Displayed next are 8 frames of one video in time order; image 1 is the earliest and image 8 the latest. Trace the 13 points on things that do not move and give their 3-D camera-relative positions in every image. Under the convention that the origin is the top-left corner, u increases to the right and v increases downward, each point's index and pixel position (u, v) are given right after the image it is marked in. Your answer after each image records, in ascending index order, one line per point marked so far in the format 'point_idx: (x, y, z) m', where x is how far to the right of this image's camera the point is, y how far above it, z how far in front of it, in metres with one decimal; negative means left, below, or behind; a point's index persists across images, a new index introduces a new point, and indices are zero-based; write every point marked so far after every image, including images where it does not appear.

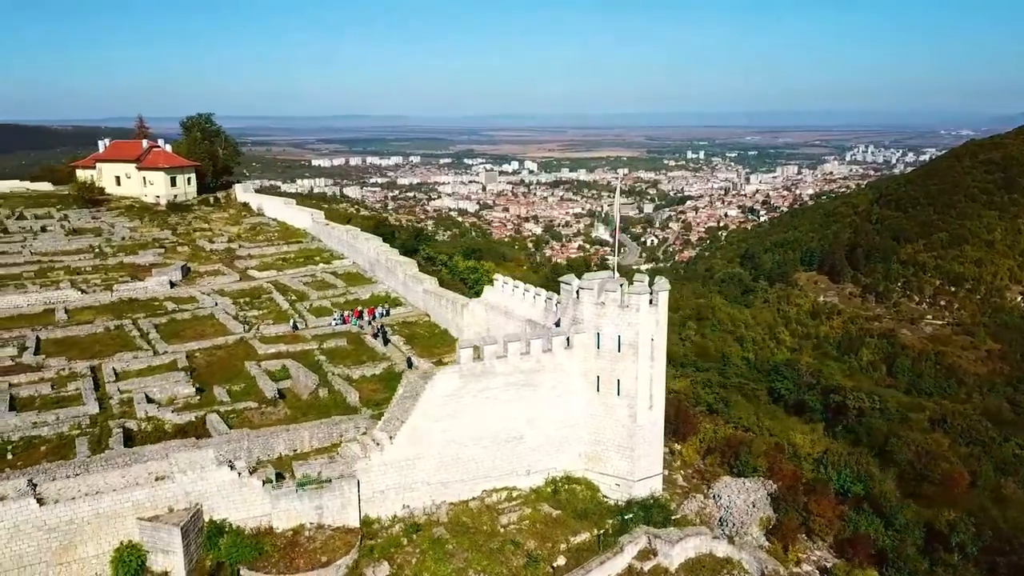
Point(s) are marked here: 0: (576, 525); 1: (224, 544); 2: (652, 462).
0: (+1.3, -4.7, +16.2) m
1: (-4.9, -4.4, +13.9) m
2: (+2.9, -3.6, +17.0) m
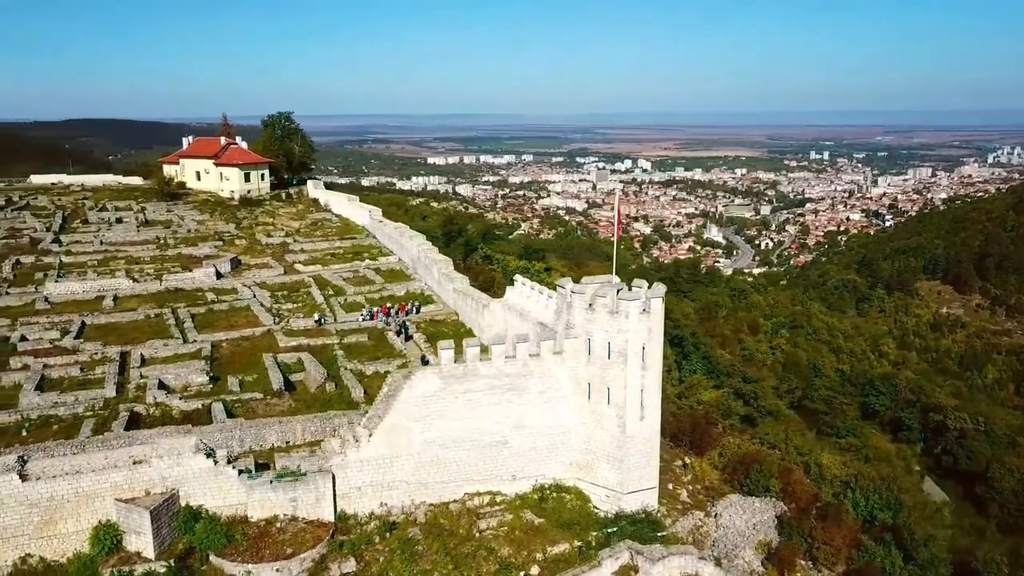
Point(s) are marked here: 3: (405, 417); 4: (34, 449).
0: (+0.9, -4.8, +15.8) m
1: (-5.5, -4.3, +14.3) m
2: (+2.7, -3.8, +16.4) m
3: (-2.0, -2.5, +15.5) m
4: (-8.8, -3.0, +14.9) m
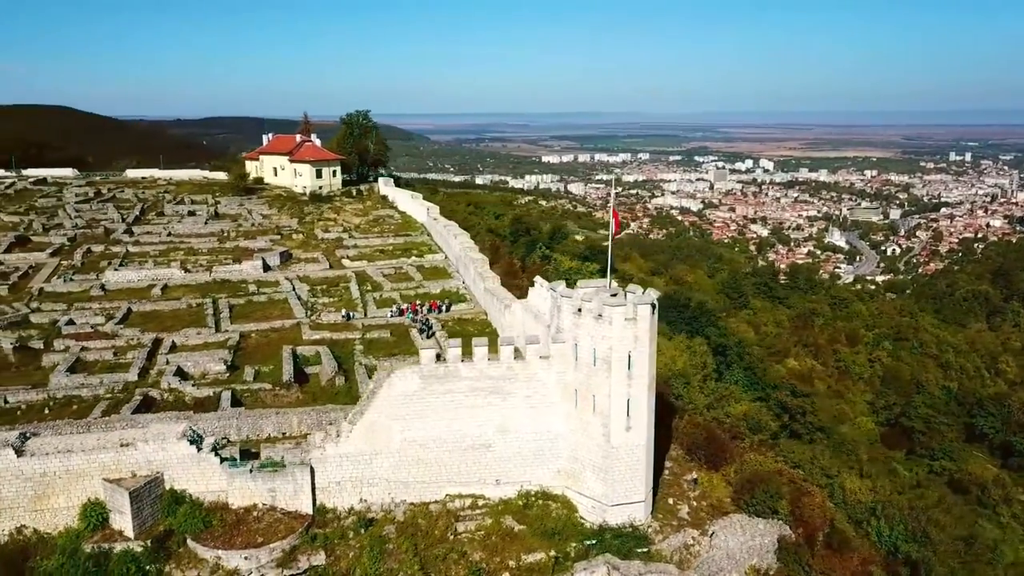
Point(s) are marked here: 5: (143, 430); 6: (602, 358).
0: (+0.4, -4.9, +15.5) m
1: (-6.1, -4.1, +14.9) m
2: (+2.3, -3.9, +15.8) m
3: (-2.4, -2.4, +15.5) m
4: (-9.2, -2.7, +15.9) m
5: (-7.0, -2.7, +15.5) m
6: (+1.7, -1.3, +15.3) m
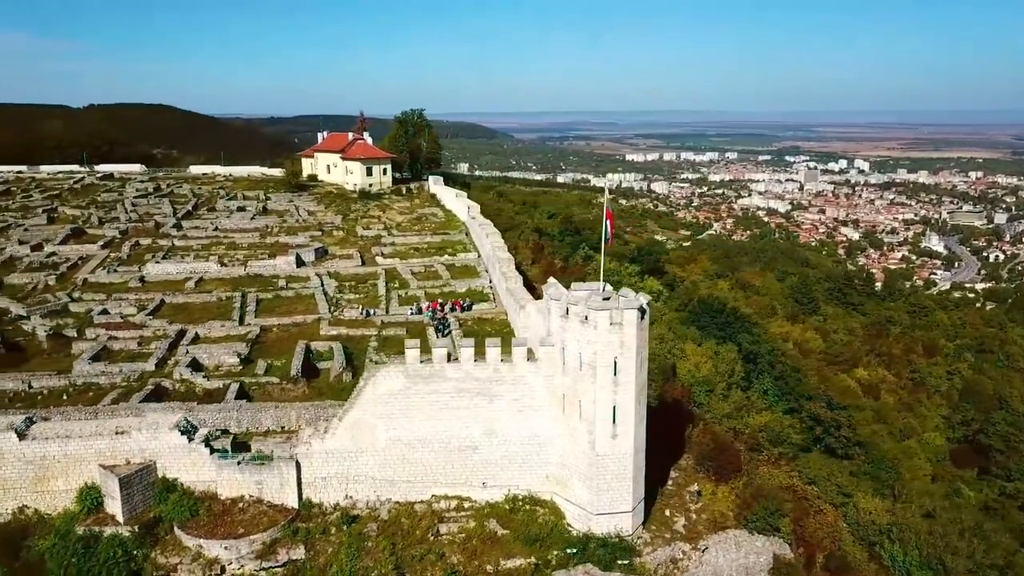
0: (+0.1, -4.9, +15.3) m
1: (-6.5, -4.0, +15.3) m
2: (+2.0, -4.0, +15.4) m
3: (-2.7, -2.4, +15.6) m
4: (-9.4, -2.5, +16.7) m
5: (-7.3, -2.6, +16.0) m
6: (+1.4, -1.4, +15.0) m
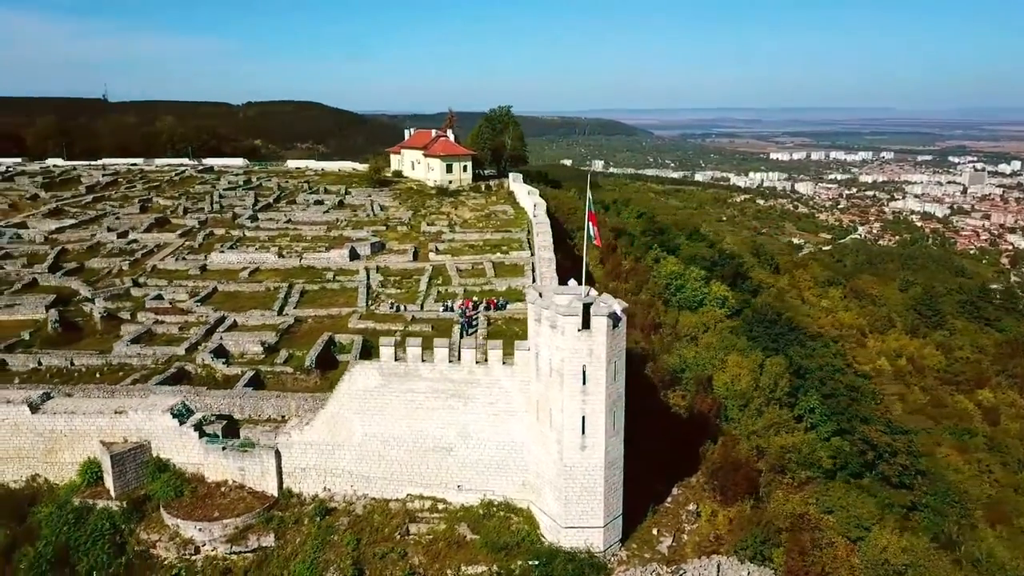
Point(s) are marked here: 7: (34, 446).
0: (-0.6, -4.9, +15.0) m
1: (-7.0, -3.8, +16.1) m
2: (+1.4, -4.1, +14.8) m
3: (-3.2, -2.3, +15.7) m
4: (-9.6, -2.2, +17.9) m
5: (-7.7, -2.3, +16.9) m
6: (+0.8, -1.5, +14.4) m
7: (-9.6, -3.2, +16.4) m
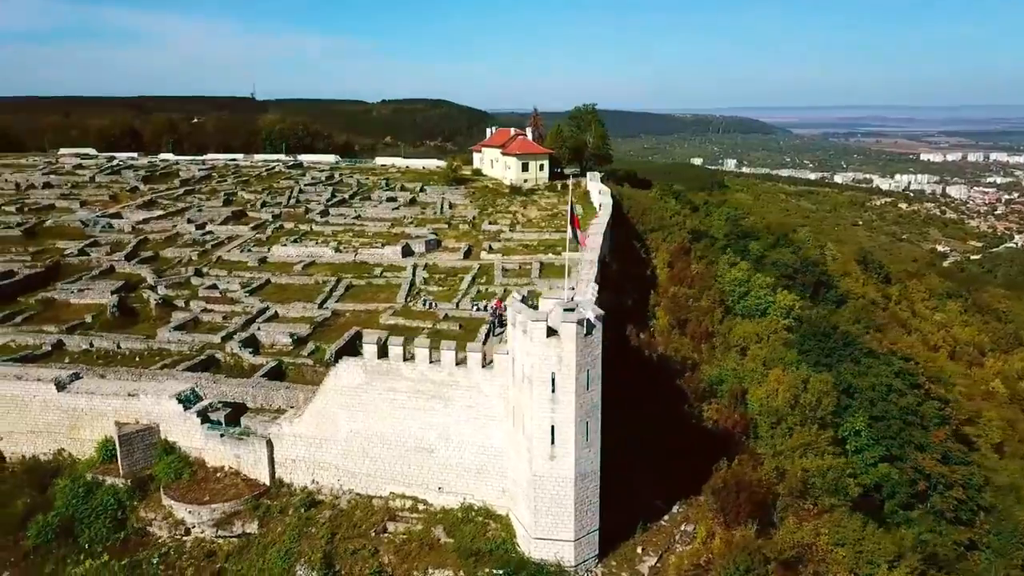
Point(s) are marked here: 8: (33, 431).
0: (-1.2, -4.9, +14.8) m
1: (-7.3, -3.6, +16.9) m
2: (+0.8, -4.2, +14.4) m
3: (-3.5, -2.3, +16.0) m
4: (-9.5, -1.9, +19.1) m
5: (-7.7, -2.1, +17.8) m
6: (+0.2, -1.5, +14.1) m
7: (-9.8, -2.9, +17.6) m
8: (-10.4, -3.1, +17.7) m
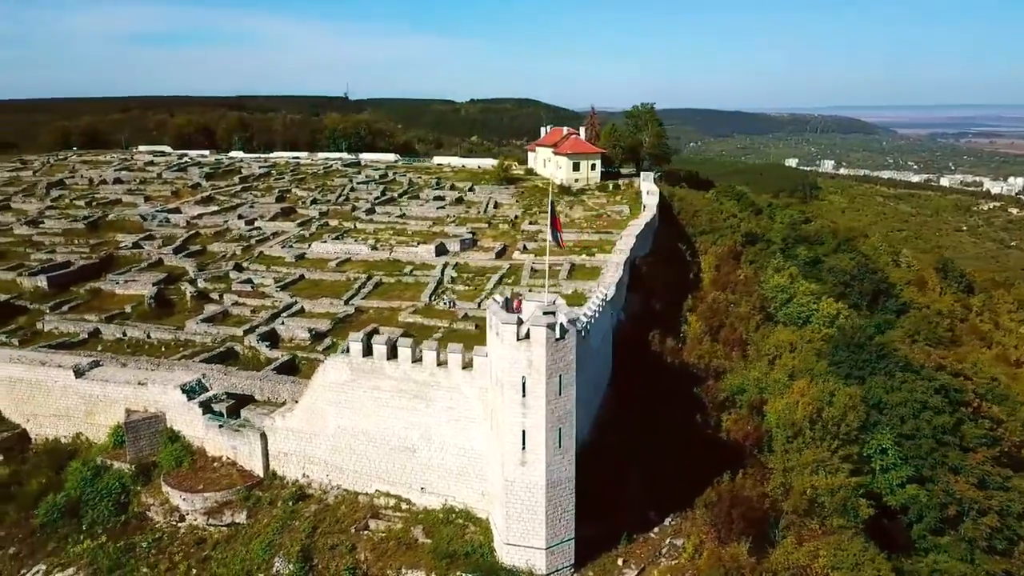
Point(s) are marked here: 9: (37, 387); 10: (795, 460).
0: (-1.6, -5.0, +14.8) m
1: (-7.4, -3.5, +17.5) m
2: (+0.3, -4.2, +14.1) m
3: (-3.8, -2.2, +16.2) m
4: (-9.4, -1.8, +19.9) m
5: (-7.8, -2.0, +18.4) m
6: (-0.2, -1.6, +13.9) m
7: (-9.9, -2.7, +18.5) m
8: (-10.5, -2.9, +18.7) m
9: (-10.9, -2.3, +18.7) m
10: (+6.5, -4.0, +18.7) m
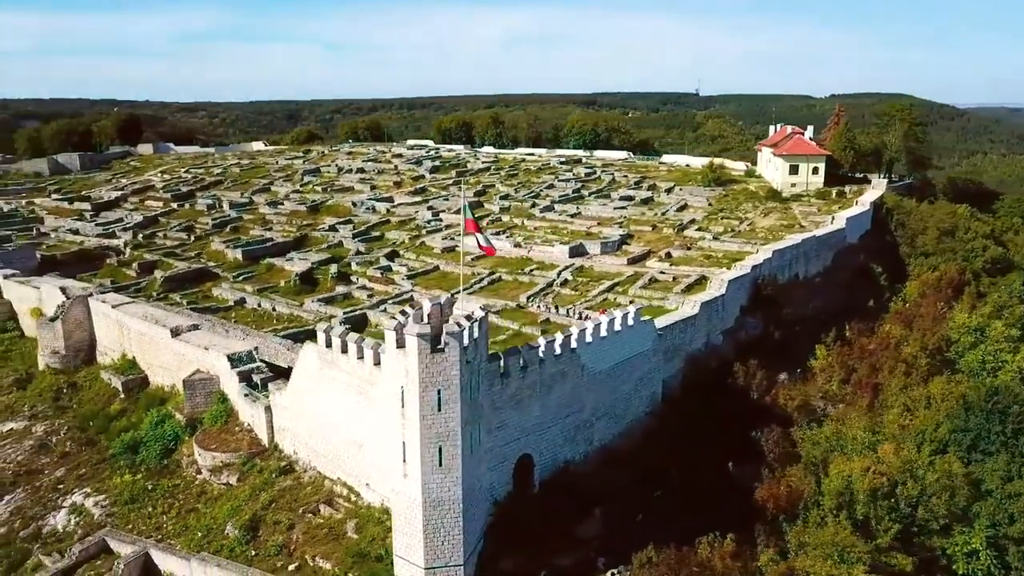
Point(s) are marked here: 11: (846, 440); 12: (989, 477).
0: (-3.2, -4.9, +15.0) m
1: (-7.3, -2.9, +19.8) m
2: (-1.7, -4.3, +13.6) m
3: (-4.4, -2.0, +17.1) m
4: (-8.0, -1.1, +22.8) m
5: (-7.1, -1.4, +20.8) m
6: (-2.0, -1.6, +13.5) m
7: (-9.0, -2.0, +21.6) m
8: (-9.5, -2.1, +22.1) m
9: (-9.8, -1.4, +22.3) m
10: (+5.9, -4.7, +15.2) m
11: (+7.5, -3.4, +17.9) m
12: (+9.8, -3.8, +16.3) m
